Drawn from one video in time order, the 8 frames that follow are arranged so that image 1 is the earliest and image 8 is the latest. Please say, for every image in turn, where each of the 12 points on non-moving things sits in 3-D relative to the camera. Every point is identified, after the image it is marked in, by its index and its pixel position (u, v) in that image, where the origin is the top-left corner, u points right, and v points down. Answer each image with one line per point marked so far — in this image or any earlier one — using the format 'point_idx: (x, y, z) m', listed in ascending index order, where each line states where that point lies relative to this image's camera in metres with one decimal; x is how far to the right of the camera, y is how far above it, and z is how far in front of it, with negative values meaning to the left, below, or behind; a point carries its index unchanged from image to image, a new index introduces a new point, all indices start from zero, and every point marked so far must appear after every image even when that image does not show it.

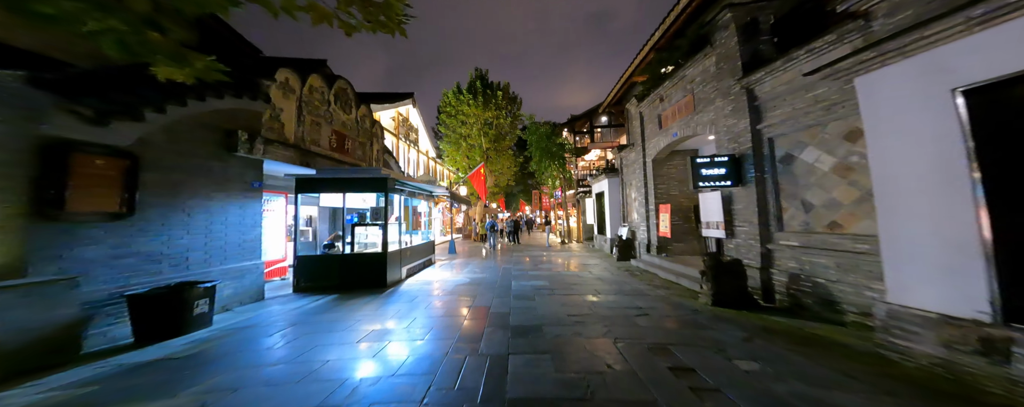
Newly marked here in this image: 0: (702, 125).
0: (+4.3, +1.7, +6.6) m
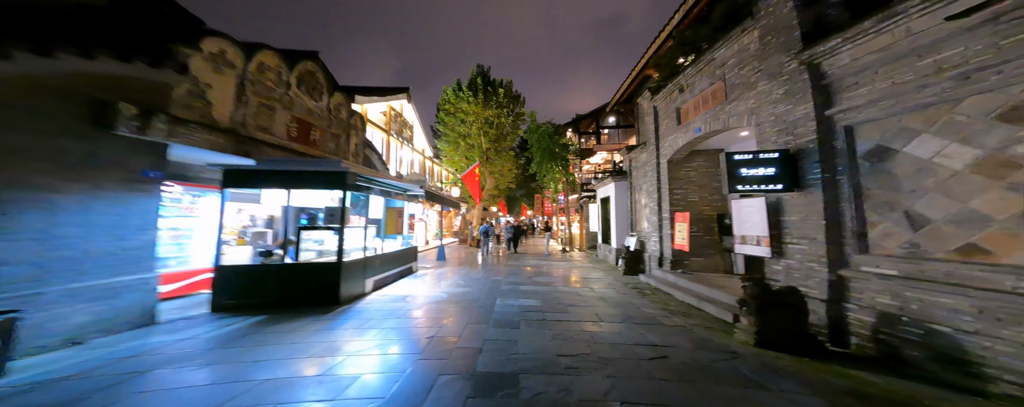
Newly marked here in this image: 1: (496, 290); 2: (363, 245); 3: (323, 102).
0: (+4.2, +1.6, +5.4) m
1: (-0.6, -2.4, +8.1) m
2: (-3.4, -0.9, +6.5) m
3: (-4.8, +2.5, +7.4) m
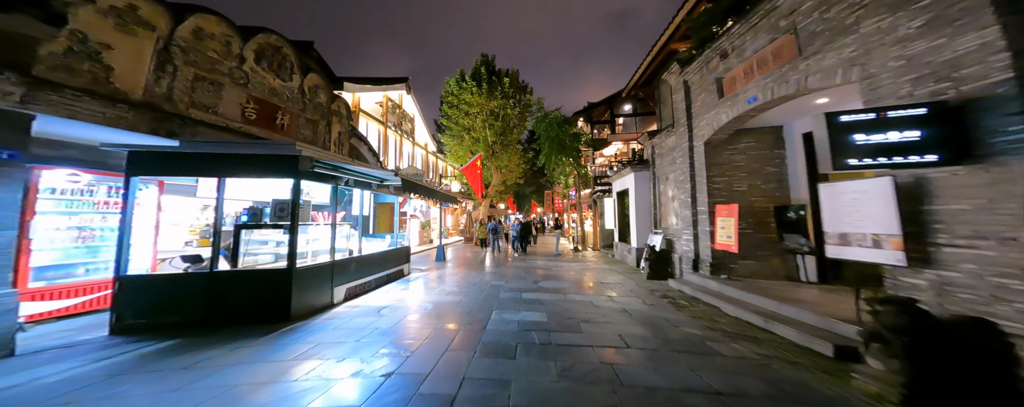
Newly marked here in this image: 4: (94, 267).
0: (+4.2, +1.8, +4.0) m
1: (-0.4, -2.3, +6.9) m
2: (-3.3, -0.8, +5.3) m
3: (-4.7, +2.6, +6.3) m
4: (-6.1, -1.0, +4.2) m
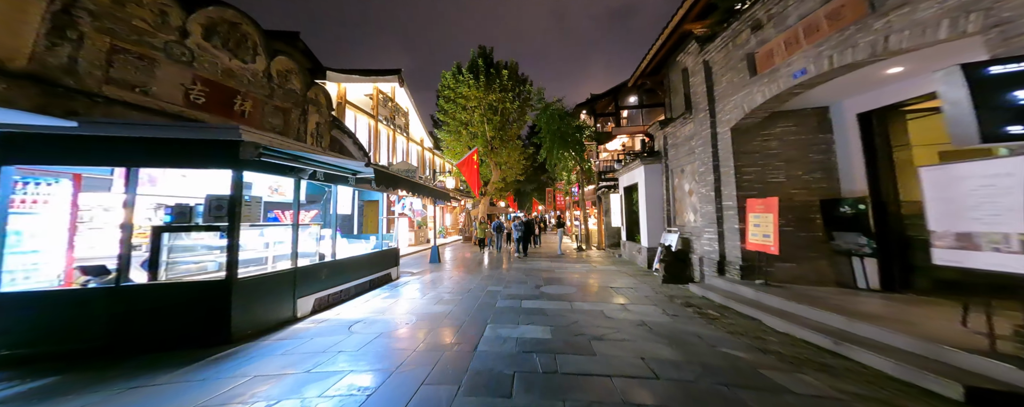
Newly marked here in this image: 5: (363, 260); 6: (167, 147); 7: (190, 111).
0: (+4.2, +1.9, +3.1) m
1: (-0.4, -2.2, +6.0) m
2: (-3.3, -0.7, +4.5) m
3: (-4.8, +2.6, +5.4) m
4: (-6.1, -1.0, +3.4) m
5: (-3.3, -1.3, +6.4) m
6: (-3.9, +0.7, +3.3) m
7: (-4.8, +1.4, +4.4) m
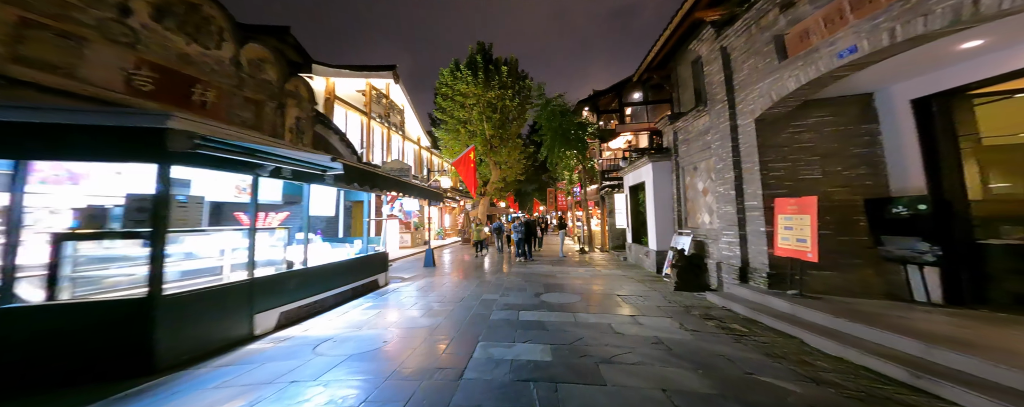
0: (+4.2, +1.9, +2.4) m
1: (-0.4, -2.2, +5.4) m
2: (-3.3, -0.8, +3.8) m
3: (-4.8, +2.6, +4.8) m
4: (-6.1, -1.0, +2.7) m
5: (-3.3, -1.3, +5.7) m
6: (-3.9, +0.6, +2.7) m
7: (-4.8, +1.4, +3.7) m
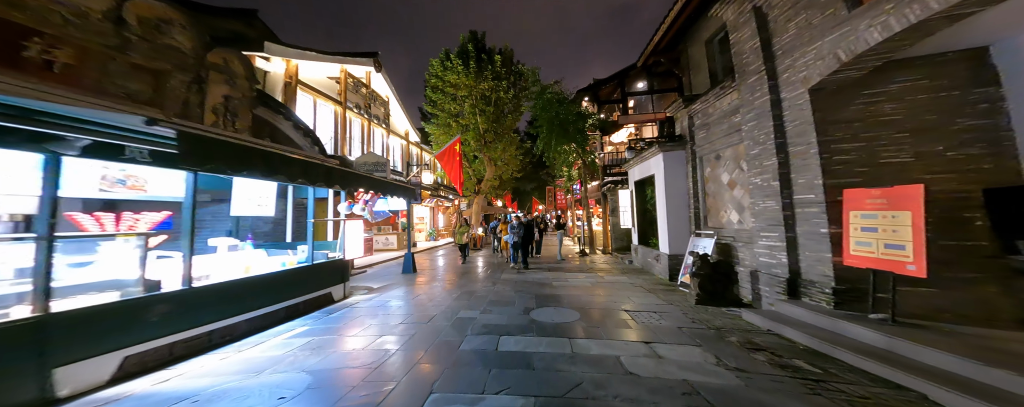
0: (+3.9, +2.0, +1.1) m
1: (-0.7, -2.2, +4.1) m
2: (-3.6, -0.7, +2.5) m
3: (-5.1, +2.6, +3.4) m
4: (-6.4, -1.0, +1.4) m
5: (-3.6, -1.2, +4.4) m
6: (-4.2, +0.7, +1.4) m
7: (-5.1, +1.4, +2.4) m
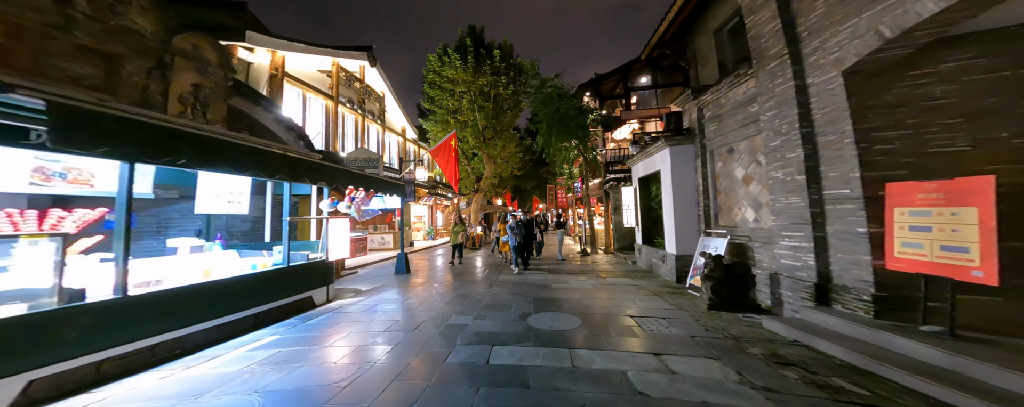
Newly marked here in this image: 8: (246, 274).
0: (+3.8, +2.0, +0.7) m
1: (-0.7, -2.1, +3.6) m
2: (-3.7, -0.7, +2.0) m
3: (-5.1, +2.7, +3.0) m
4: (-6.4, -0.9, +1.0) m
5: (-3.6, -1.2, +4.0) m
6: (-4.3, +0.7, +0.9) m
7: (-5.2, +1.4, +1.9) m
8: (-3.7, -1.1, +4.4) m
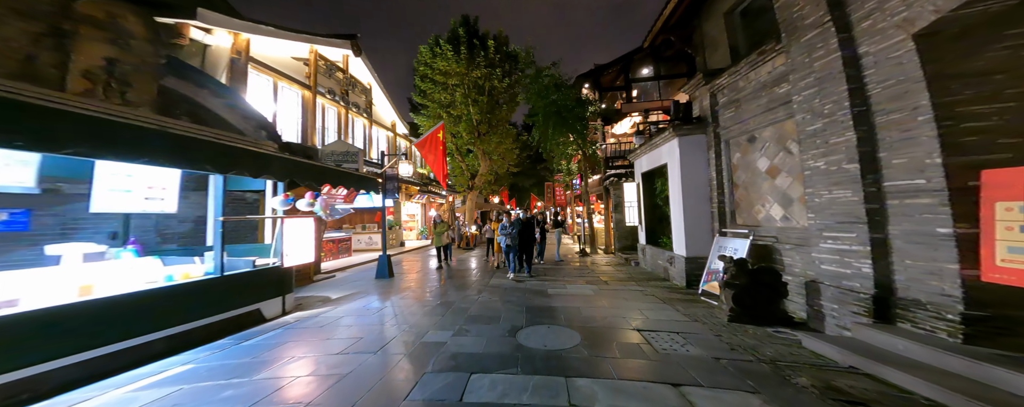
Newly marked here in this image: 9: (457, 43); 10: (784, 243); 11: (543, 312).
0: (+3.7, +2.0, -0.1) m
1: (-0.8, -2.0, +2.8) m
2: (-3.8, -0.6, +1.2) m
3: (-5.3, +2.7, +2.1) m
4: (-6.5, -0.9, +0.1) m
5: (-3.7, -1.1, +3.1) m
6: (-4.4, +0.7, 0.0) m
7: (-5.3, +1.5, +1.1) m
8: (-3.8, -1.0, +3.5) m
9: (-3.6, +10.7, +19.3) m
10: (+4.5, -0.6, +4.8) m
11: (+0.7, -2.2, +6.1) m
